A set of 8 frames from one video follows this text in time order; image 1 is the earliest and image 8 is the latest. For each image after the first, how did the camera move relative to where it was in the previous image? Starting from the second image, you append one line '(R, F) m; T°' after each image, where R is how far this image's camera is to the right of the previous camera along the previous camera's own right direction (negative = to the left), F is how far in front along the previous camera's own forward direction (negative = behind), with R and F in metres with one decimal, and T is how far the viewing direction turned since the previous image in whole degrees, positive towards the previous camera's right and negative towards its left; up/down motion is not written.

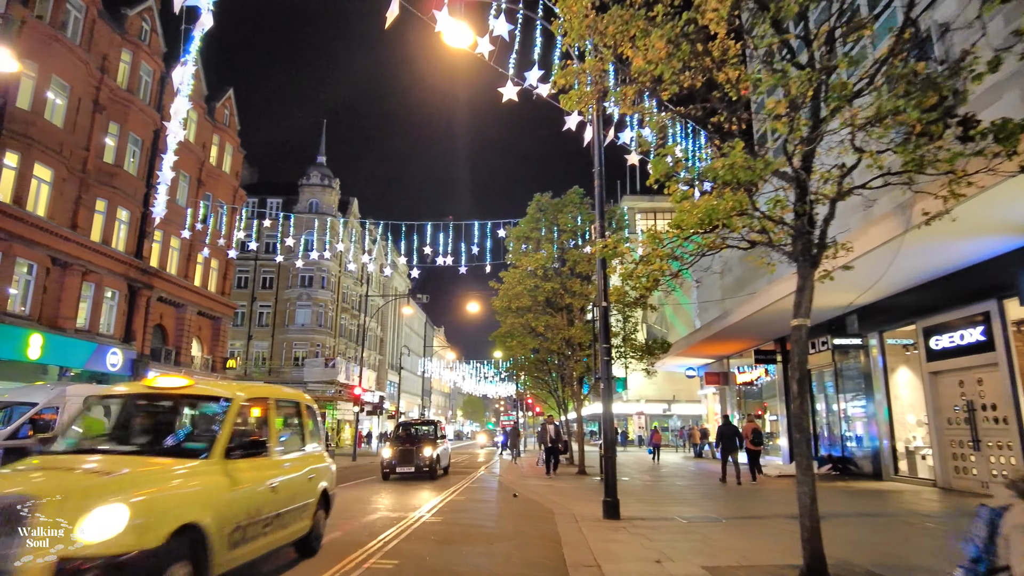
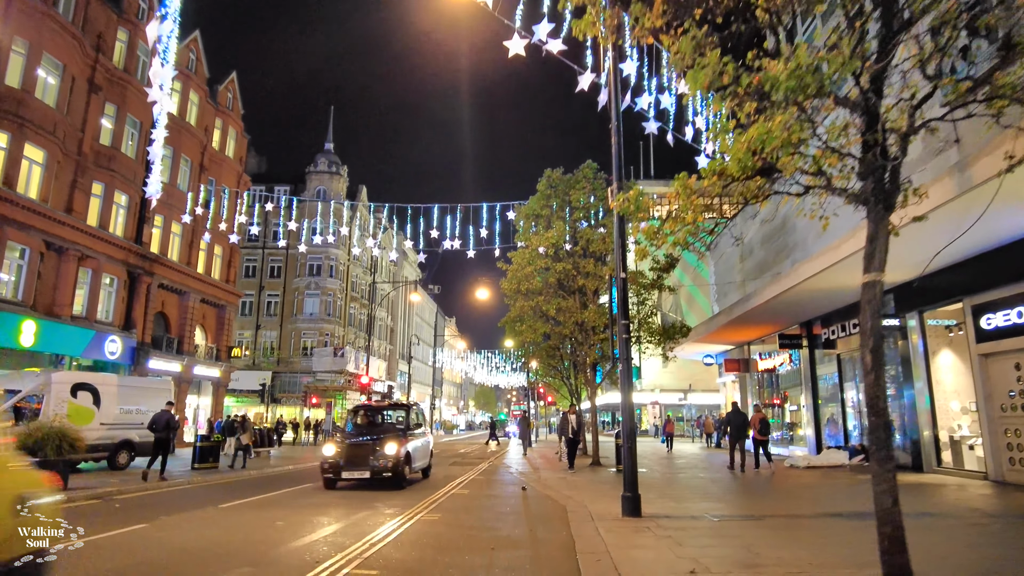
(+0.1, +1.1) m; -1°
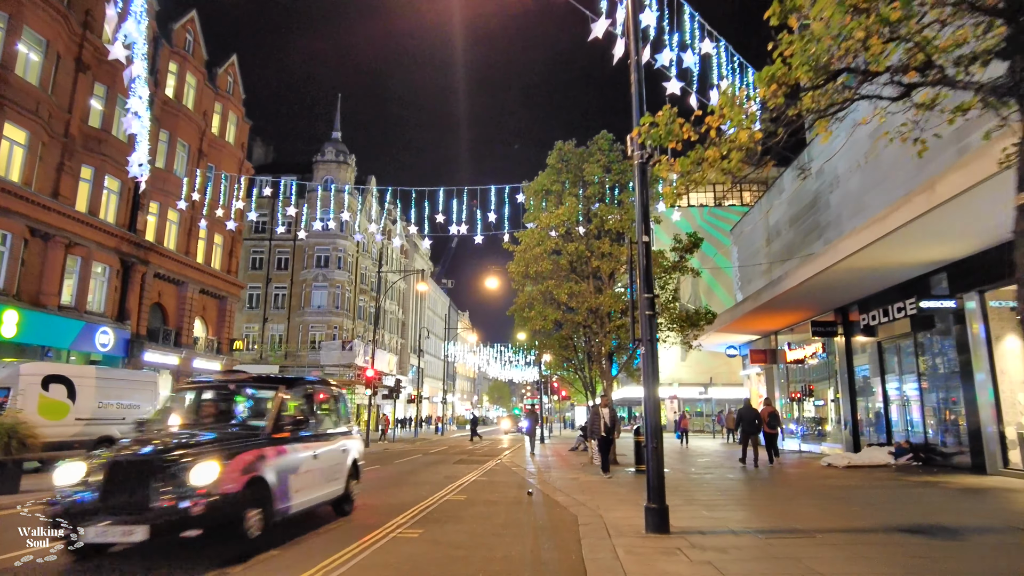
(+0.2, +1.6) m; -1°
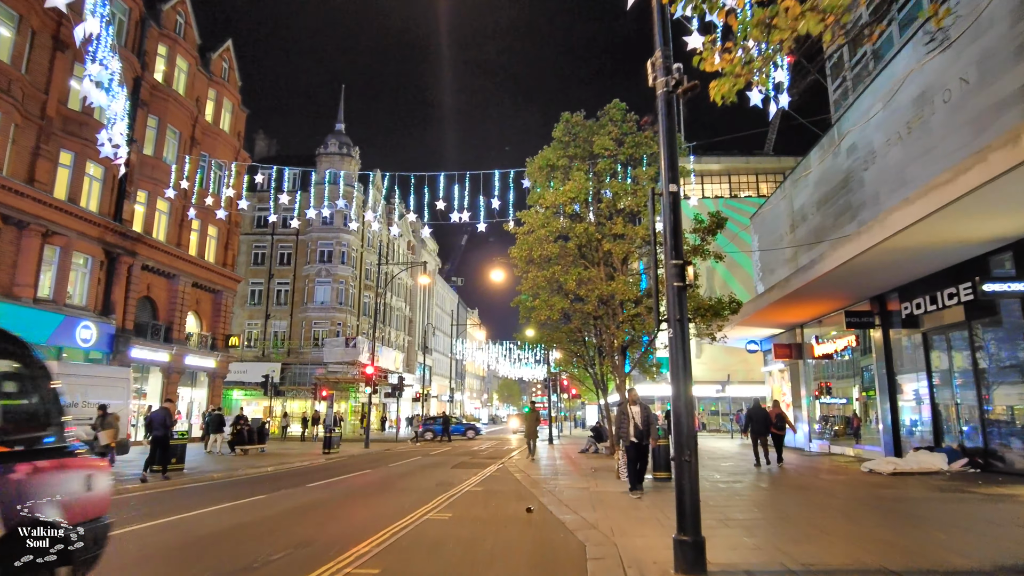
(+0.2, +1.7) m; -1°
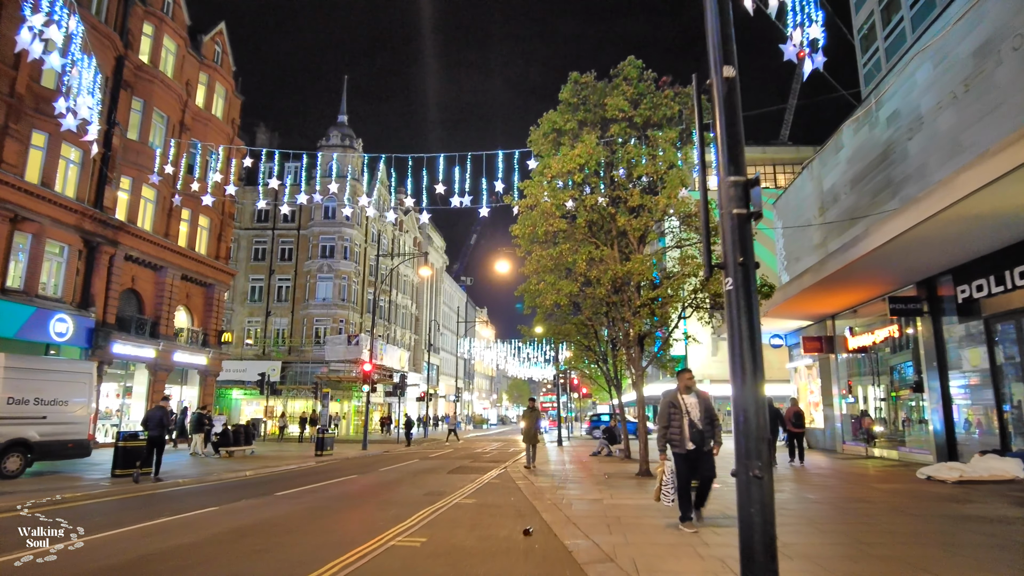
(+0.2, +1.9) m; -1°
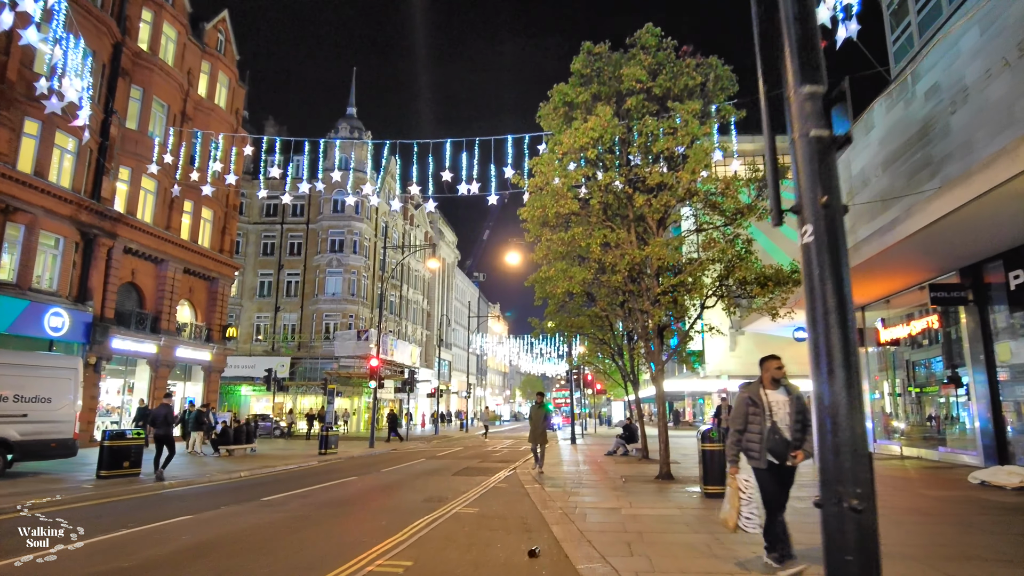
(+0.1, +1.1) m; -1°
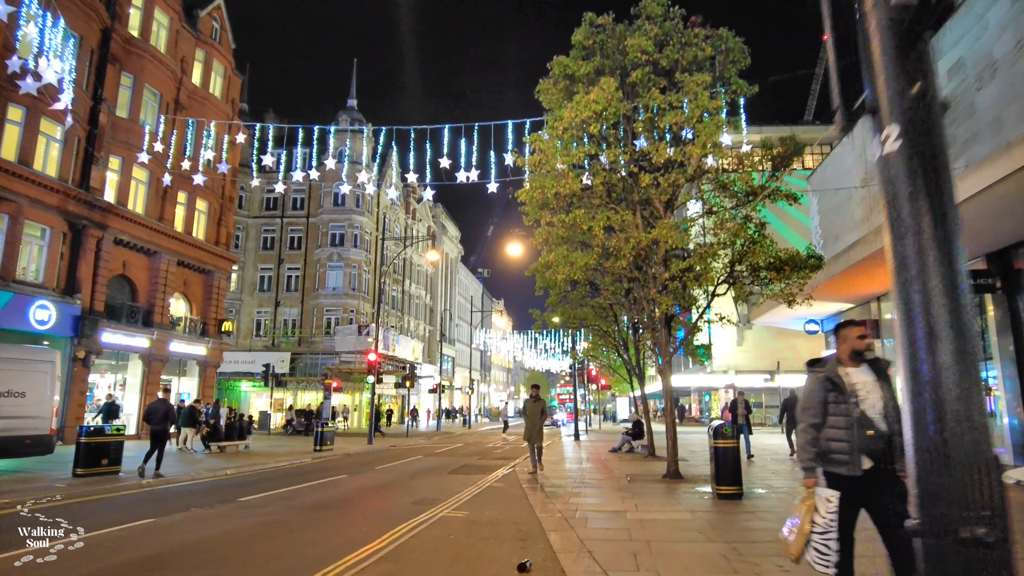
(+0.1, +0.8) m; 0°
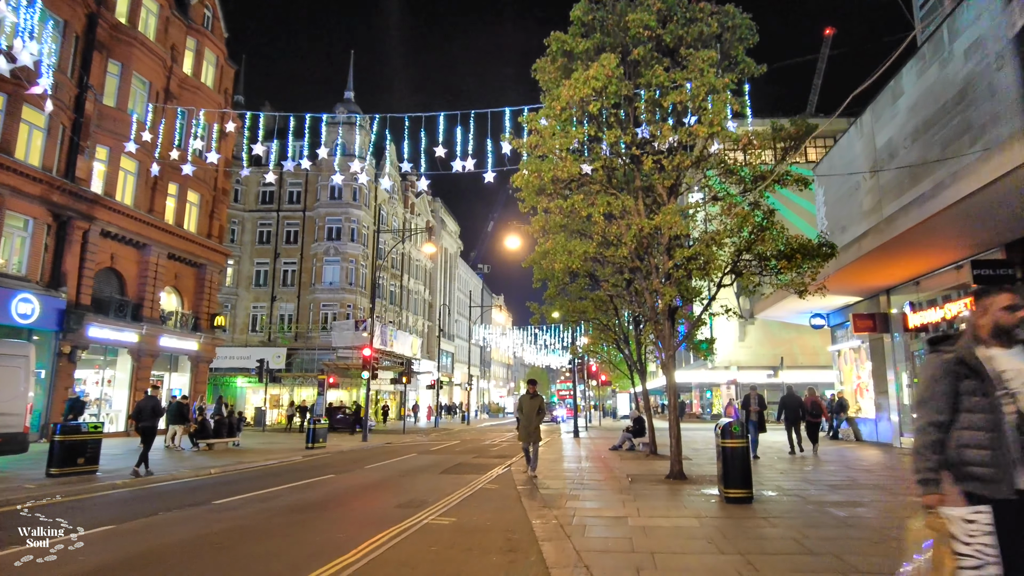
(+0.1, +0.7) m; 0°
